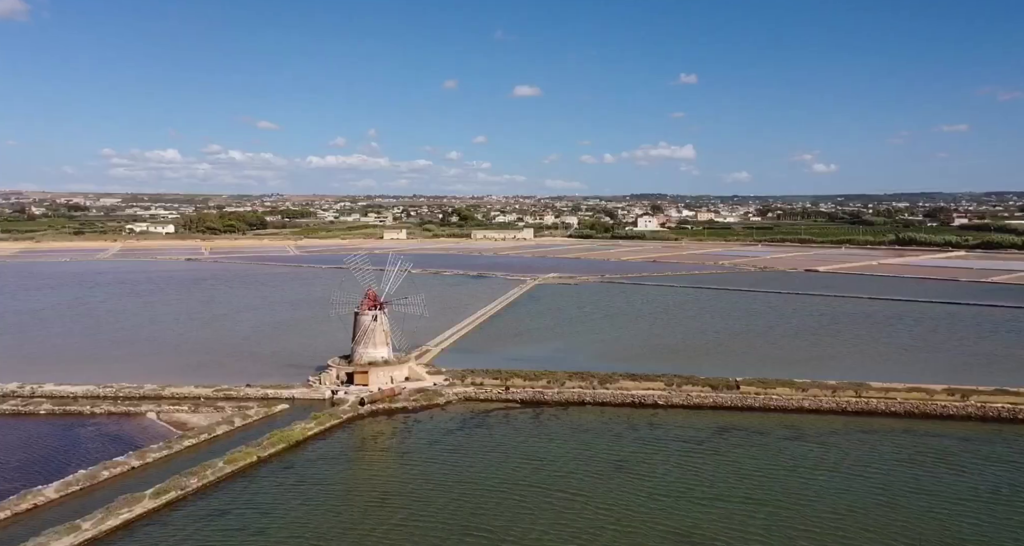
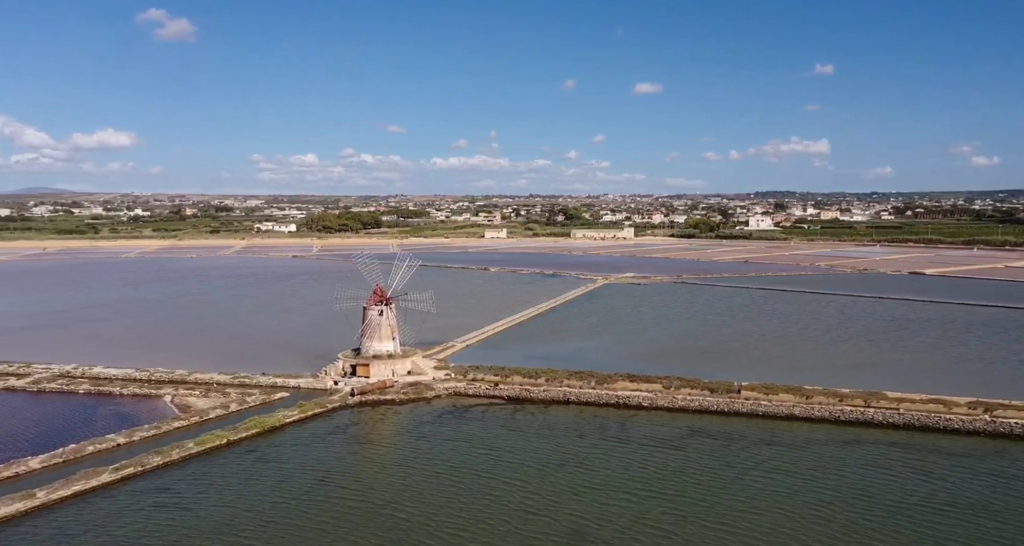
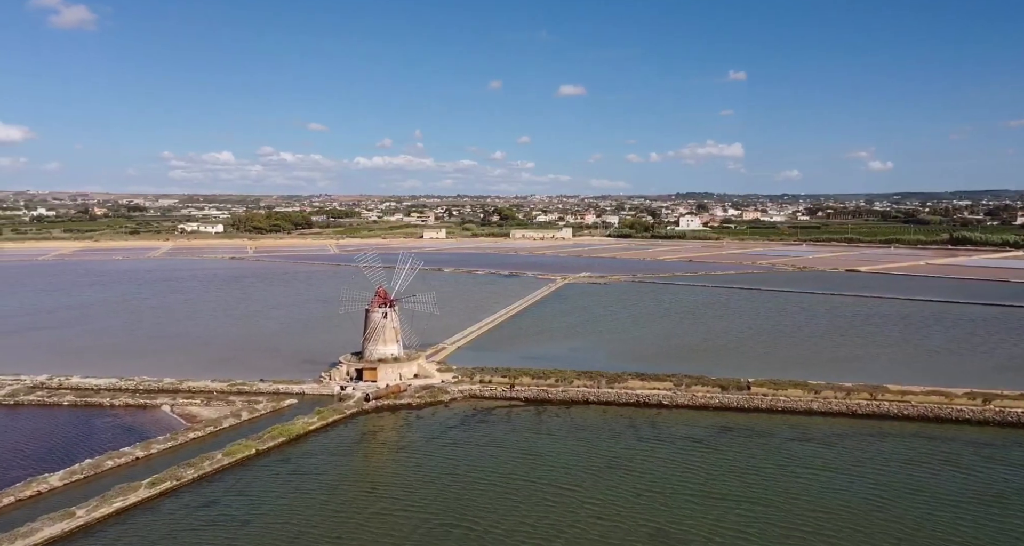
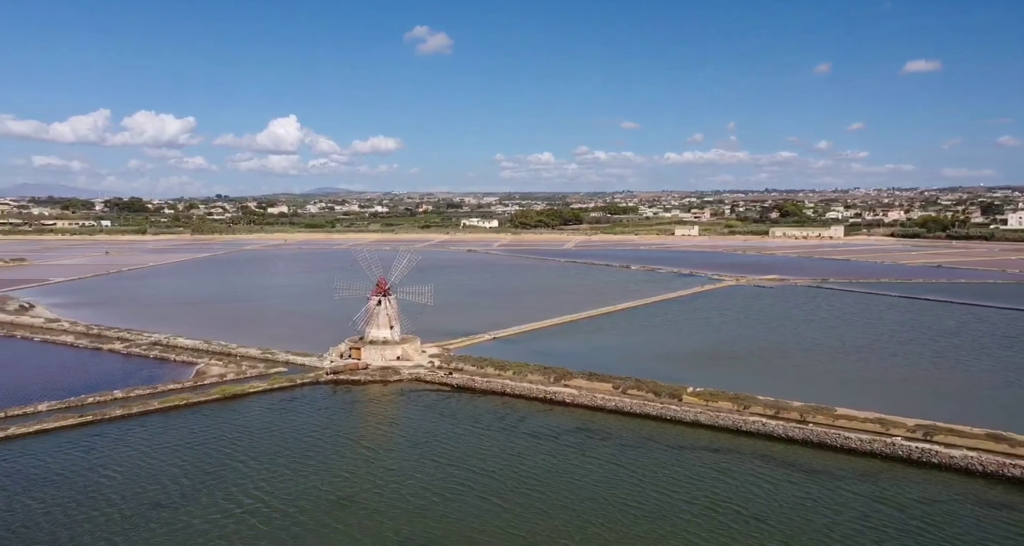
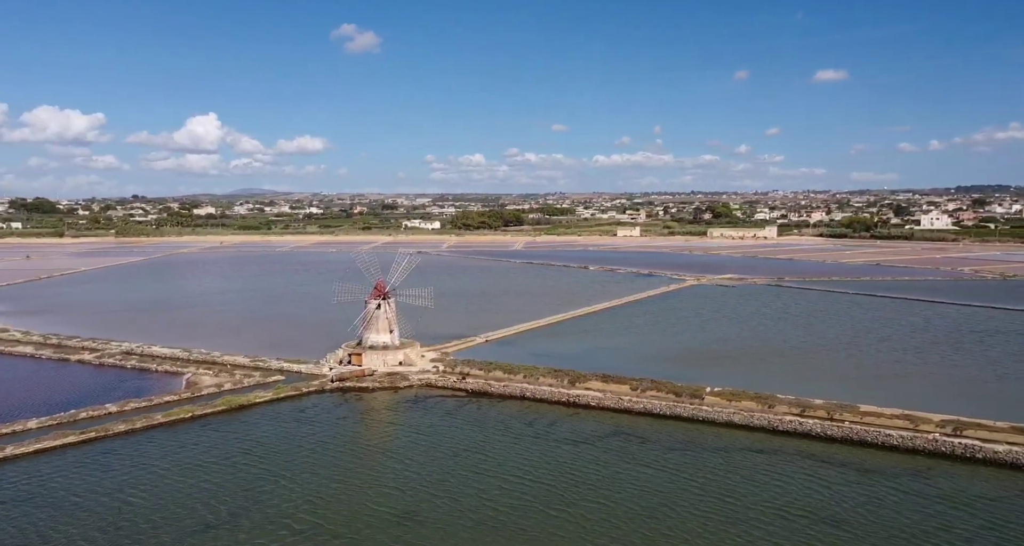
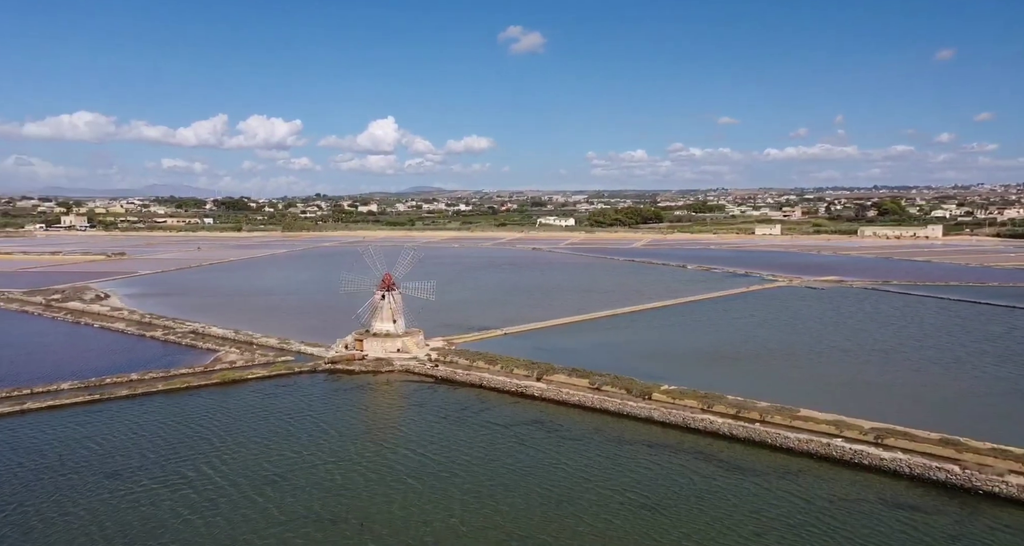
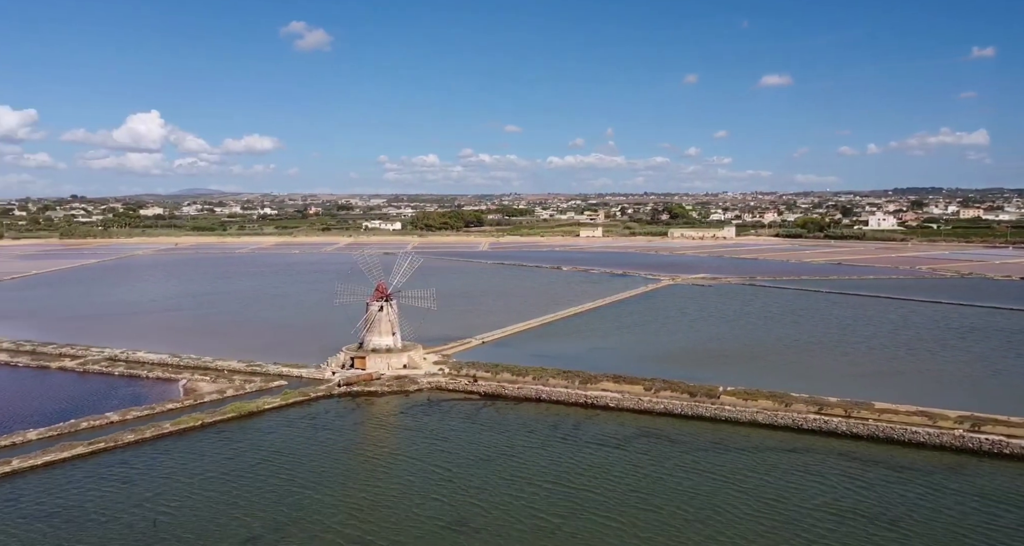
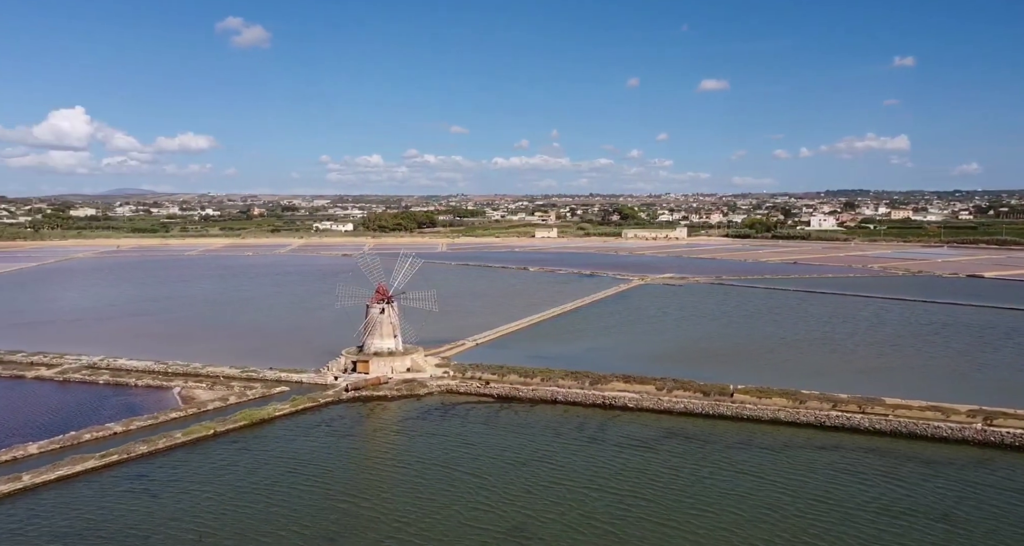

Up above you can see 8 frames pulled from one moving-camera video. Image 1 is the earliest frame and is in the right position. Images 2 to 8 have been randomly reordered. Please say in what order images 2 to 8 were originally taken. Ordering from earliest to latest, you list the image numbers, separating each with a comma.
3, 2, 8, 7, 5, 4, 6
